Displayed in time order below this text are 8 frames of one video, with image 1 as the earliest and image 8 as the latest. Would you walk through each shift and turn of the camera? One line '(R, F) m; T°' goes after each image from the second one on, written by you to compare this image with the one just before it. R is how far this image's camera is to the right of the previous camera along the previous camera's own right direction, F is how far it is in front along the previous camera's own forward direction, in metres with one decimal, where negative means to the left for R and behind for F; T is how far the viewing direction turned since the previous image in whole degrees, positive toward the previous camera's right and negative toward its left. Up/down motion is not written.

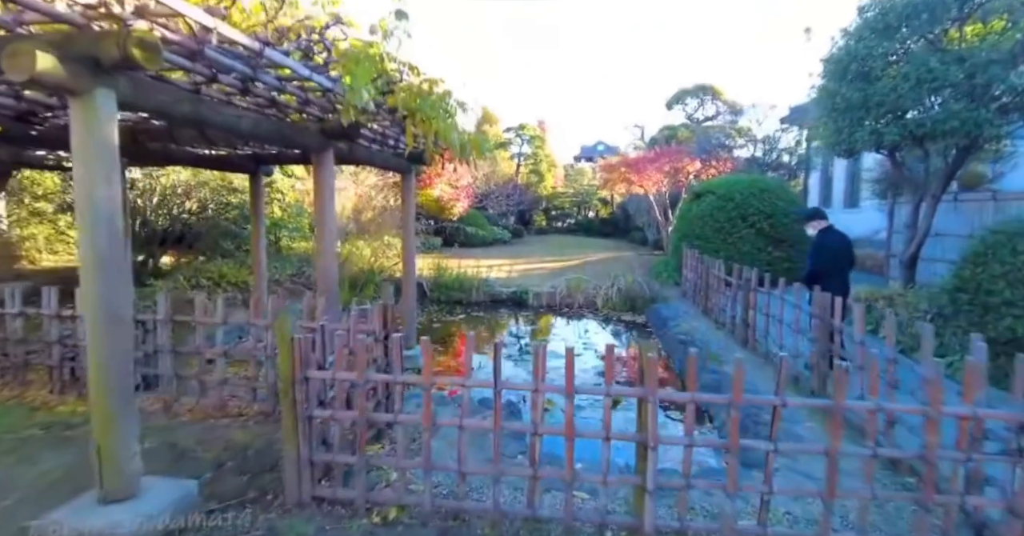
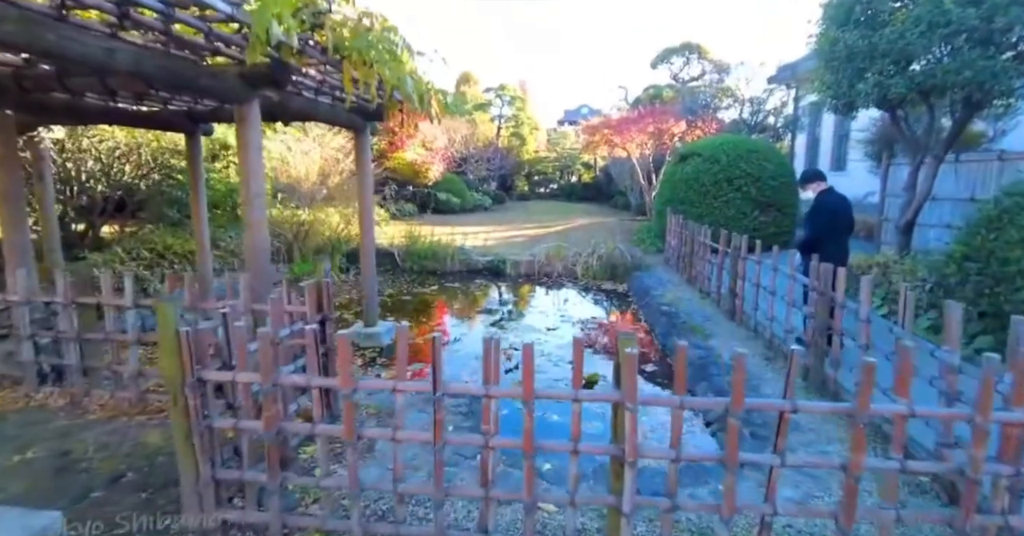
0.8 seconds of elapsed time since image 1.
(+0.2, +0.5) m; +2°
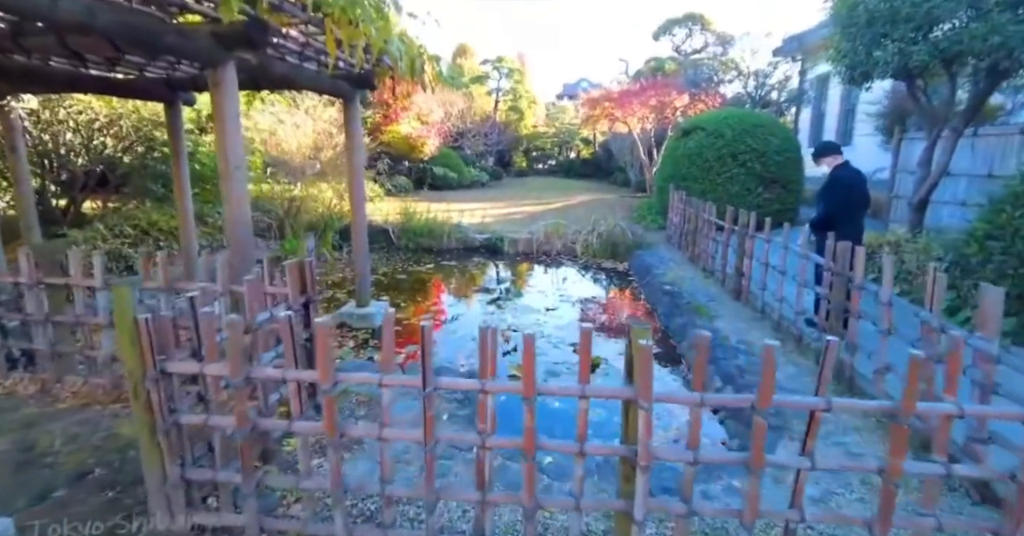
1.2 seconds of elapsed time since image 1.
(0.0, +0.2) m; 0°
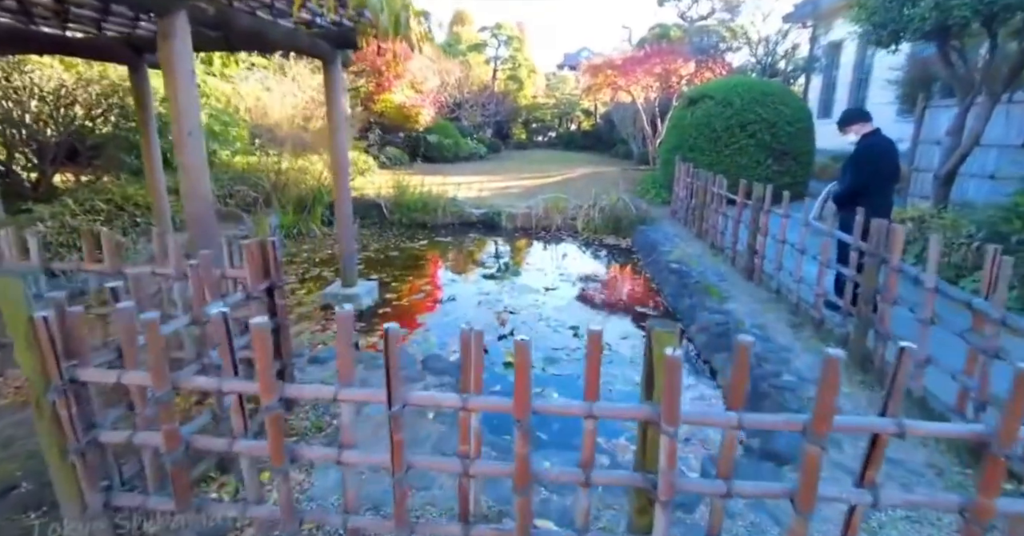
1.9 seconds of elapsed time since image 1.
(0.0, +0.4) m; 0°
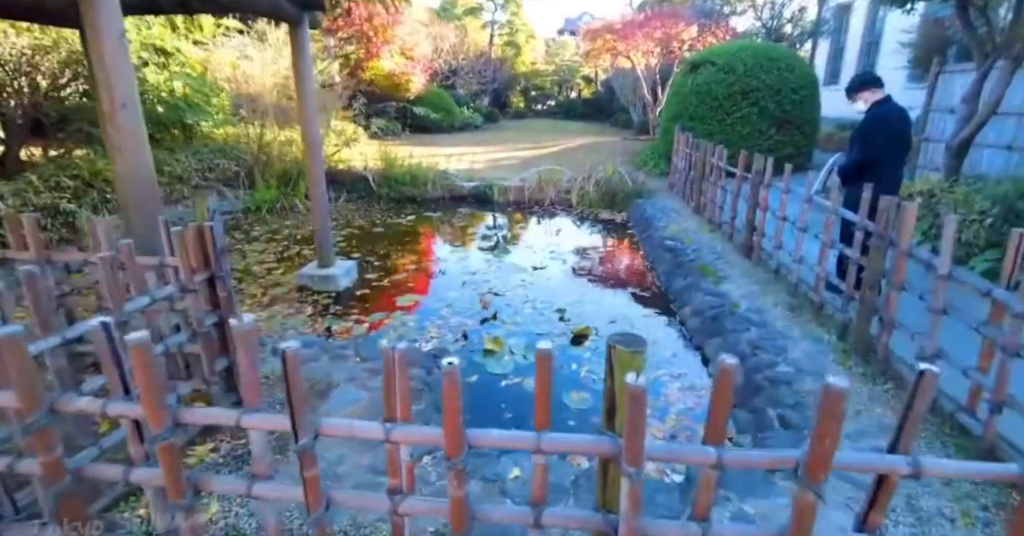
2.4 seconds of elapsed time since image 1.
(+0.1, +0.3) m; 0°
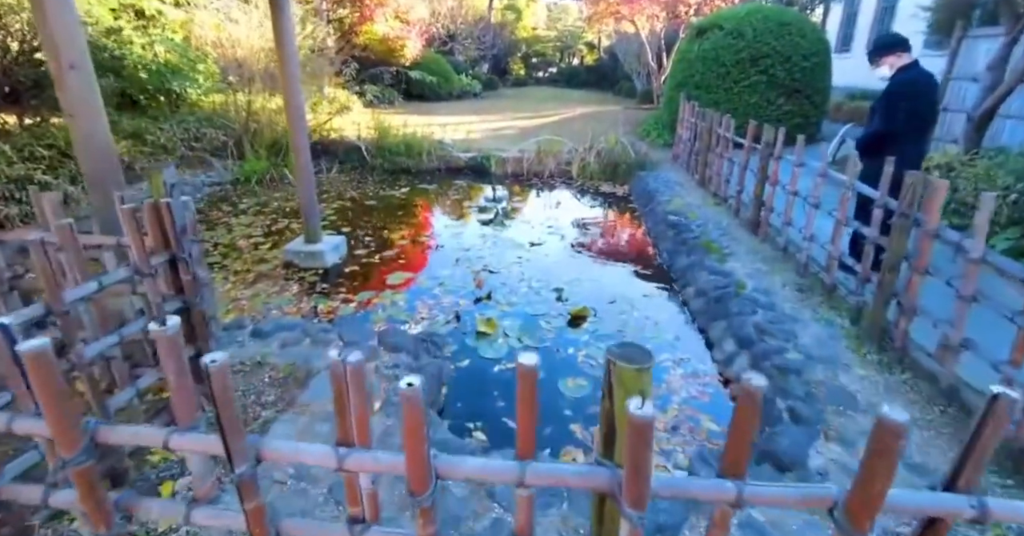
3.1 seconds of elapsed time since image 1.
(0.0, +0.2) m; 0°
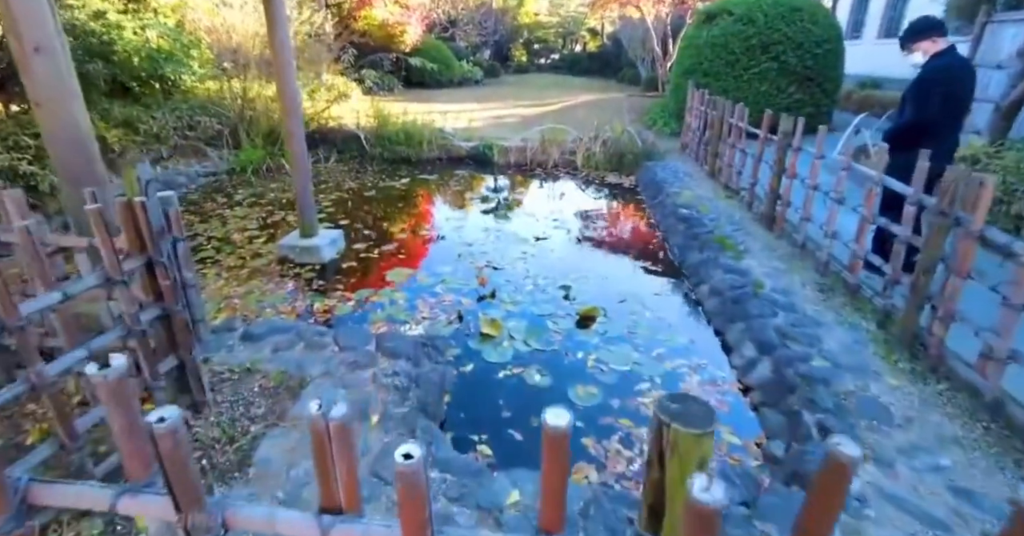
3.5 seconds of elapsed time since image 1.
(0.0, +0.2) m; 0°
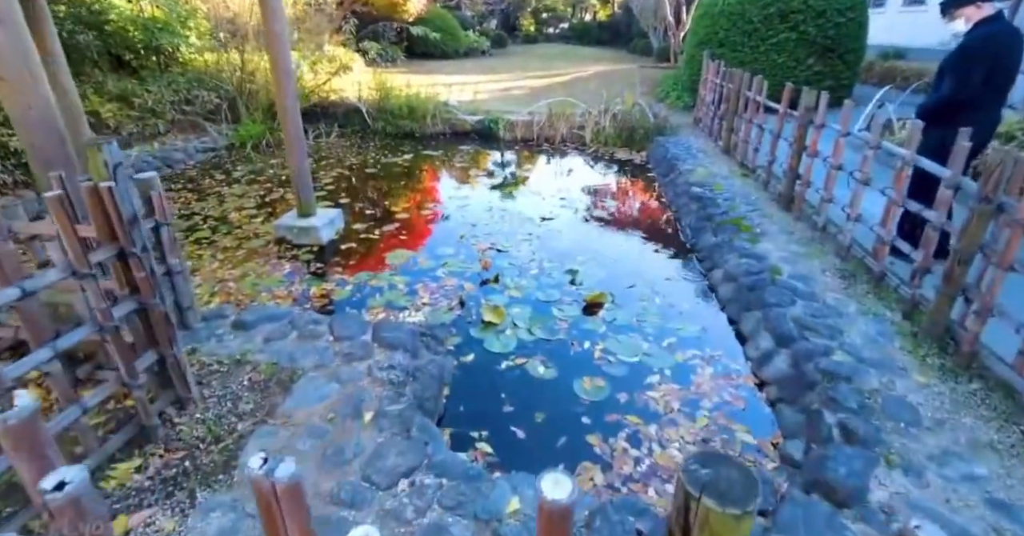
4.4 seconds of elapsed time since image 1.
(0.0, +0.2) m; -1°
